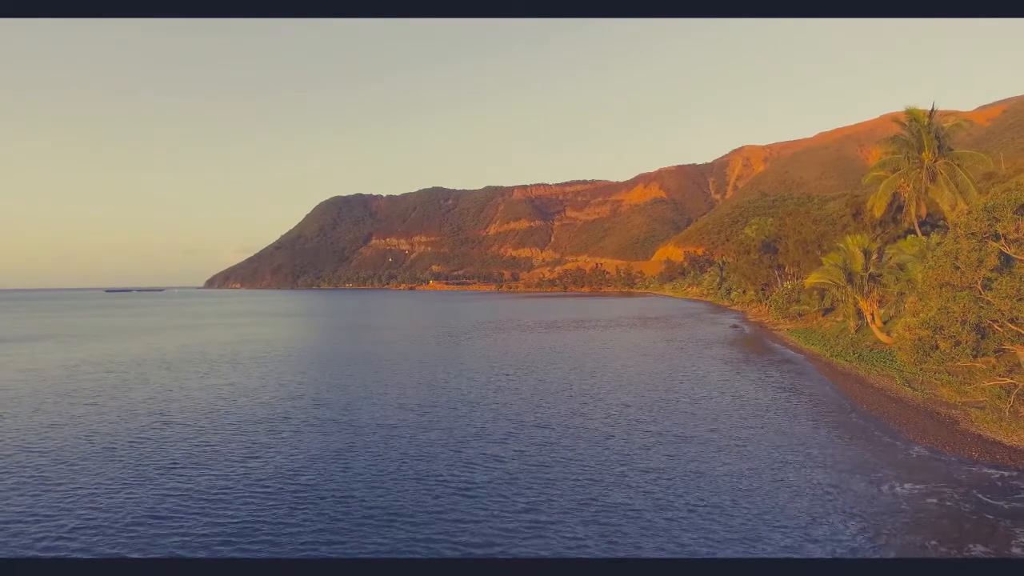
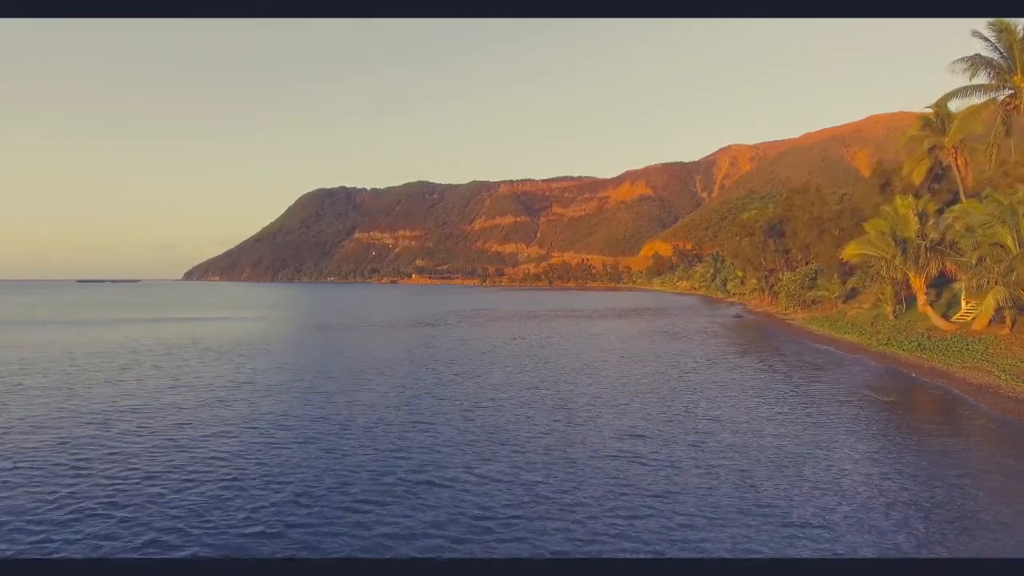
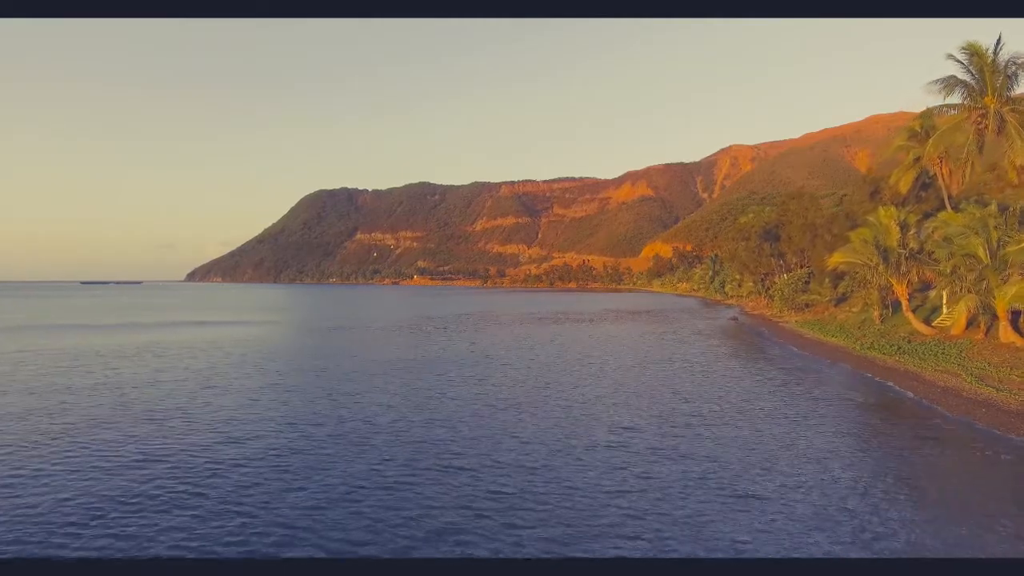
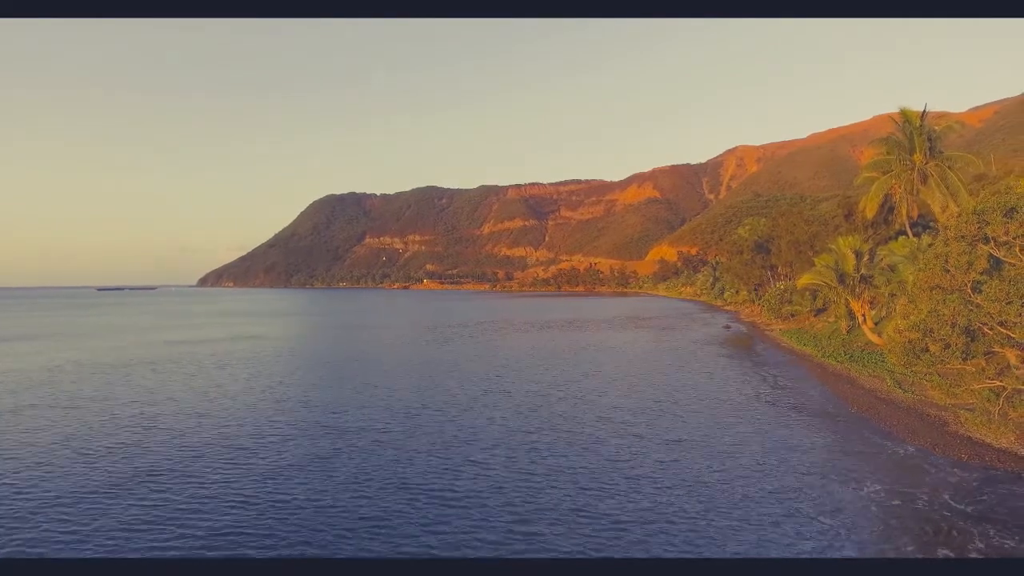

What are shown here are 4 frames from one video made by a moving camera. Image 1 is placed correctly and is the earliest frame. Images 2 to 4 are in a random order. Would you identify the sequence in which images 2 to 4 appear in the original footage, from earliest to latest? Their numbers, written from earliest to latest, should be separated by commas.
4, 3, 2
